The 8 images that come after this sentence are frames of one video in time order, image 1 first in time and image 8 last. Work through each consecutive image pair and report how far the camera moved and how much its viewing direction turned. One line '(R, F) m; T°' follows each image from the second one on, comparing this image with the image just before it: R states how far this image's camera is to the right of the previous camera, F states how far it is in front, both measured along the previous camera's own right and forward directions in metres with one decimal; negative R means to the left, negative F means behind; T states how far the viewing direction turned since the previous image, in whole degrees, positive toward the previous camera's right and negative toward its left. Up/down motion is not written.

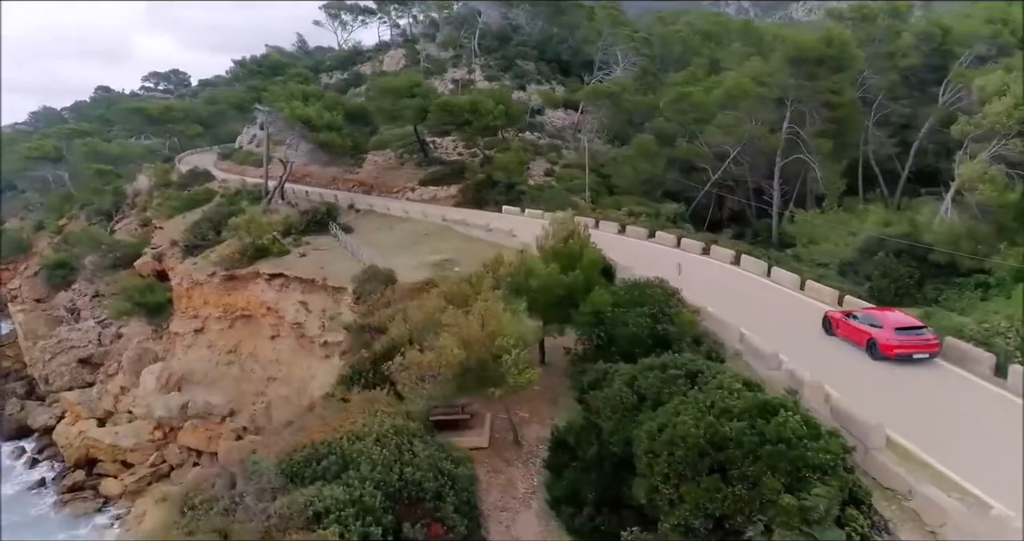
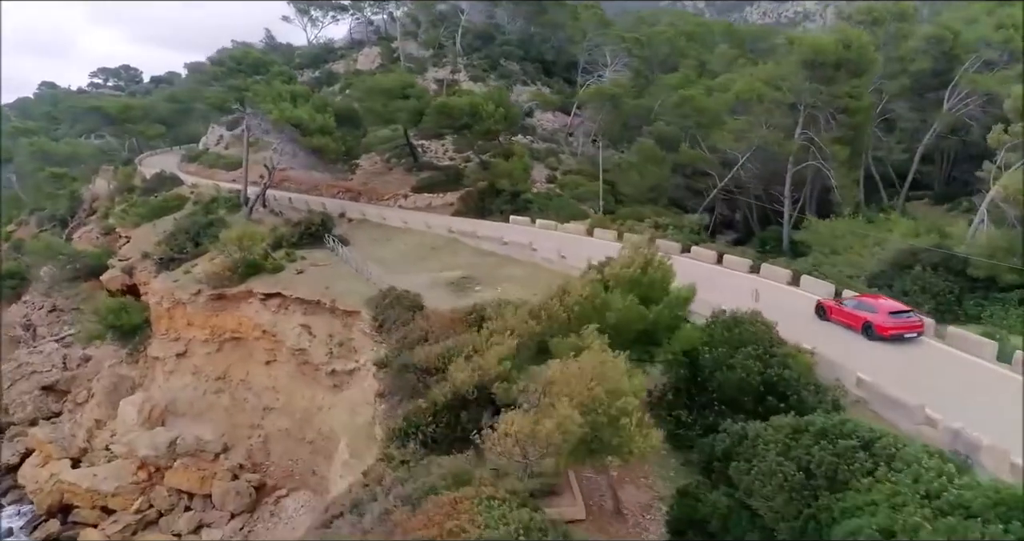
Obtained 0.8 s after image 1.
(-2.1, +2.0) m; +3°
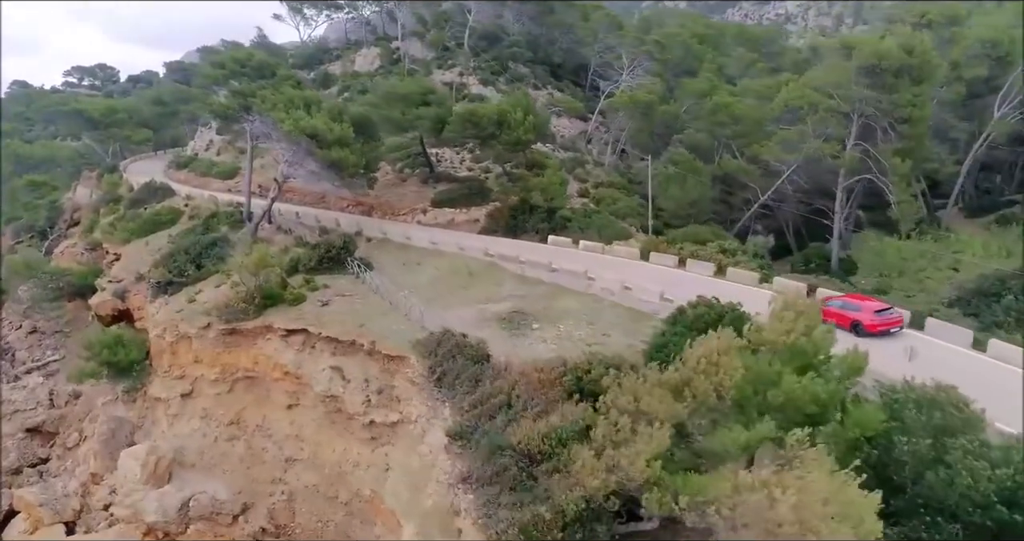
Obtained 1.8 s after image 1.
(-2.2, +2.7) m; +2°
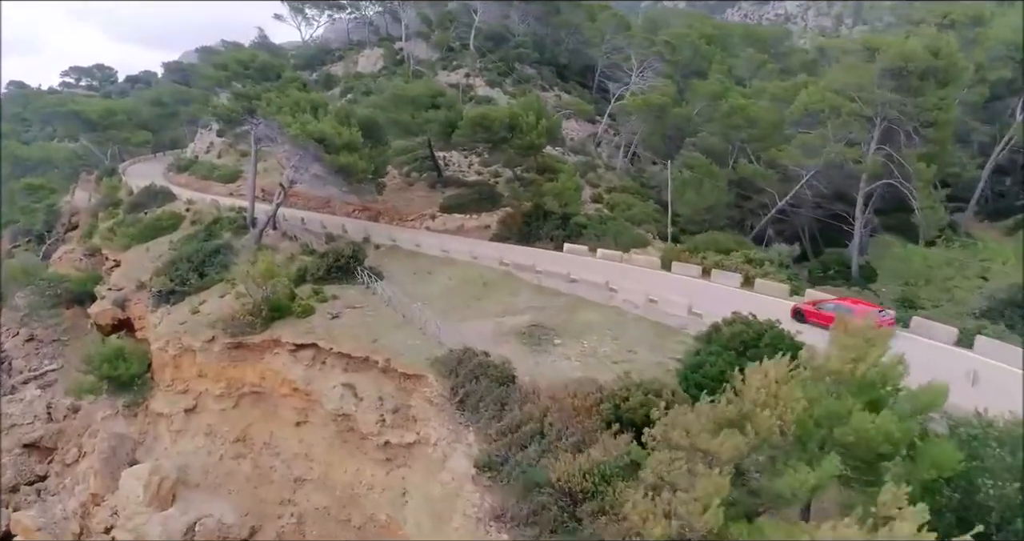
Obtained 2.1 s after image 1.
(-0.6, +0.9) m; 0°
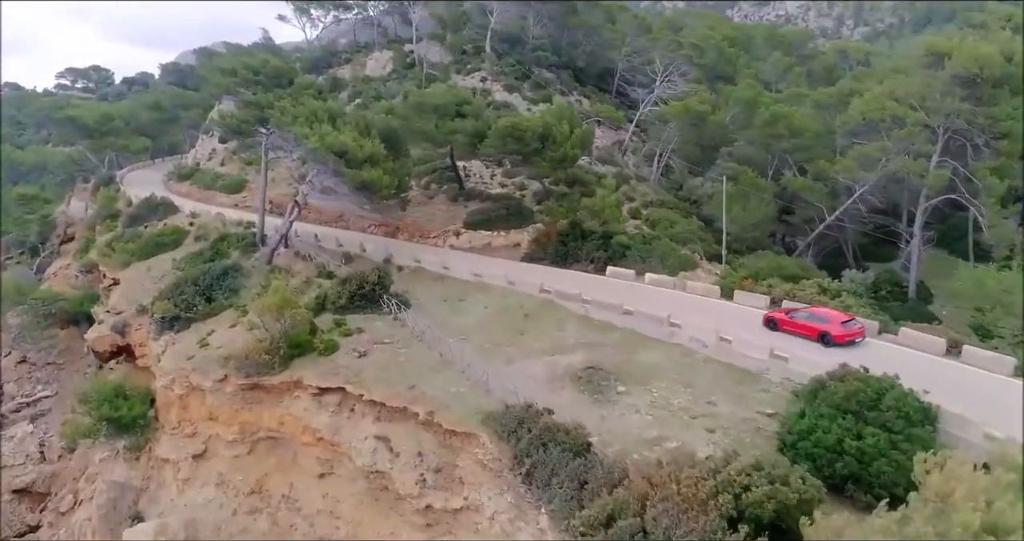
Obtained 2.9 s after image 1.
(-1.4, +2.3) m; 0°
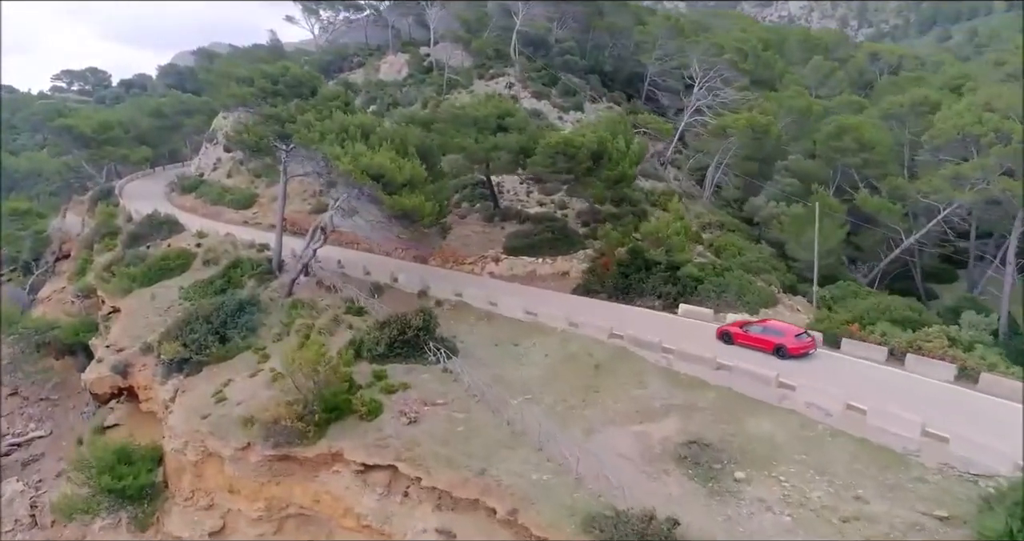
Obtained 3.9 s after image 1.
(-1.8, +3.0) m; 0°
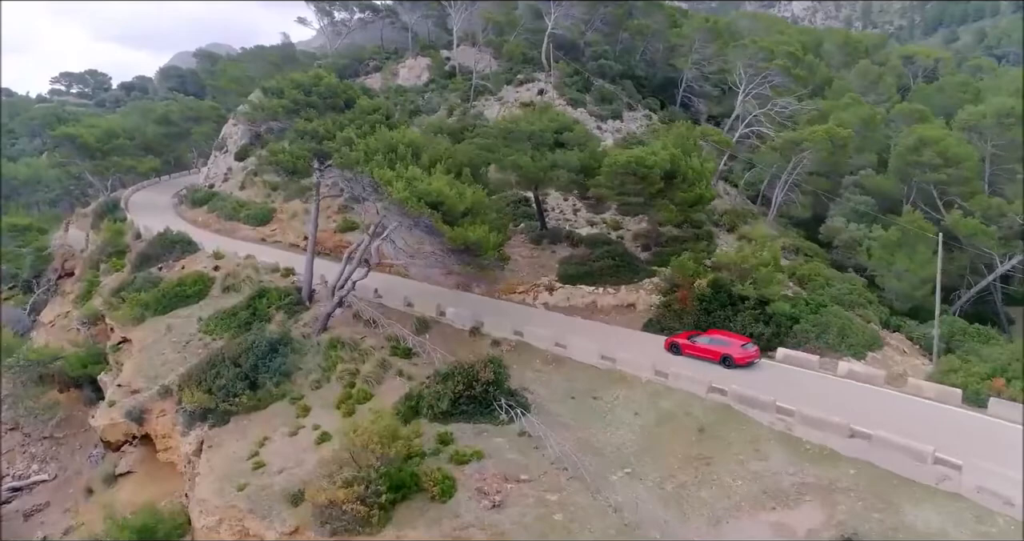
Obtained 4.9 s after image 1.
(-2.0, +2.6) m; 0°
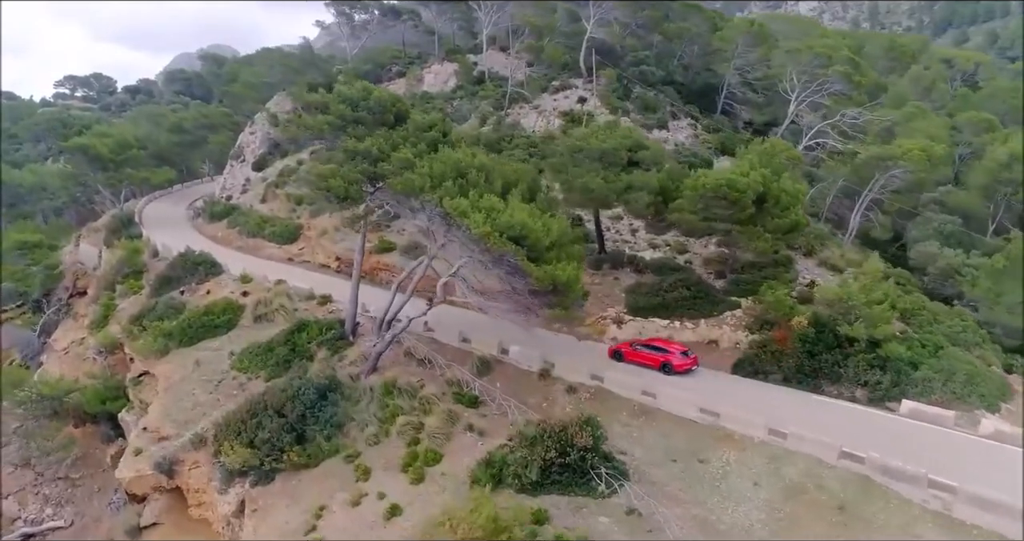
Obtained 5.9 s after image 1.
(-2.0, +2.3) m; 0°
